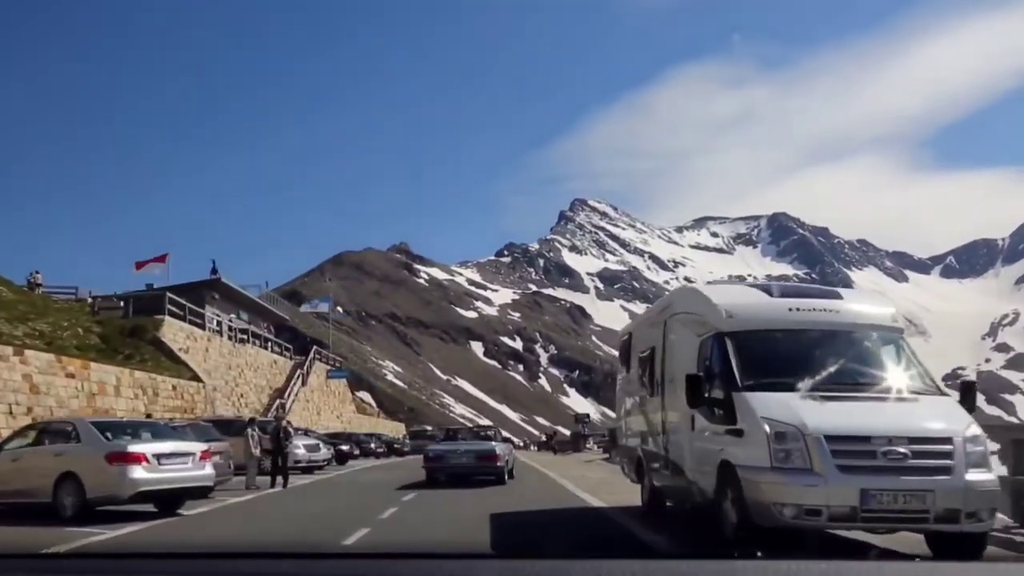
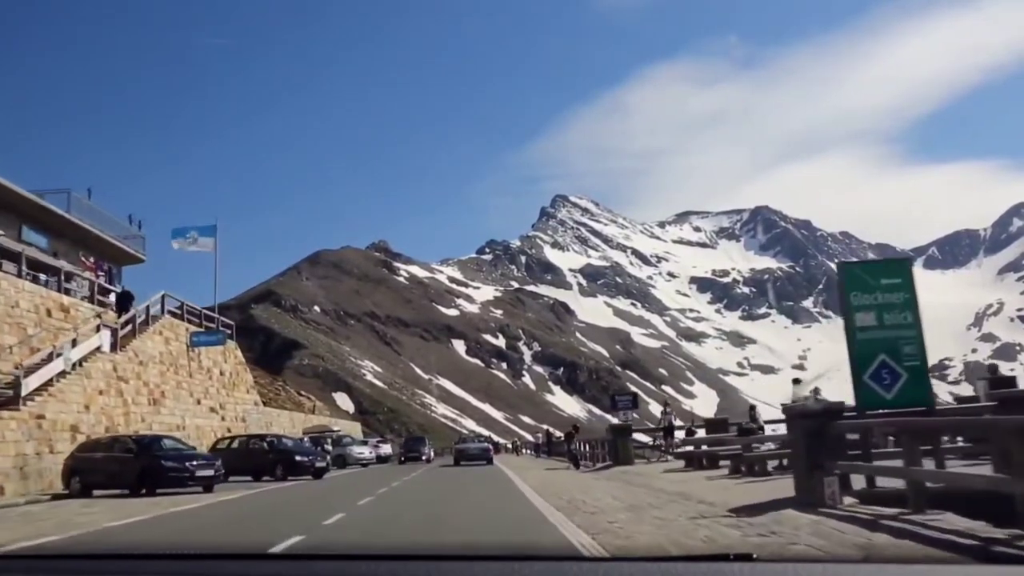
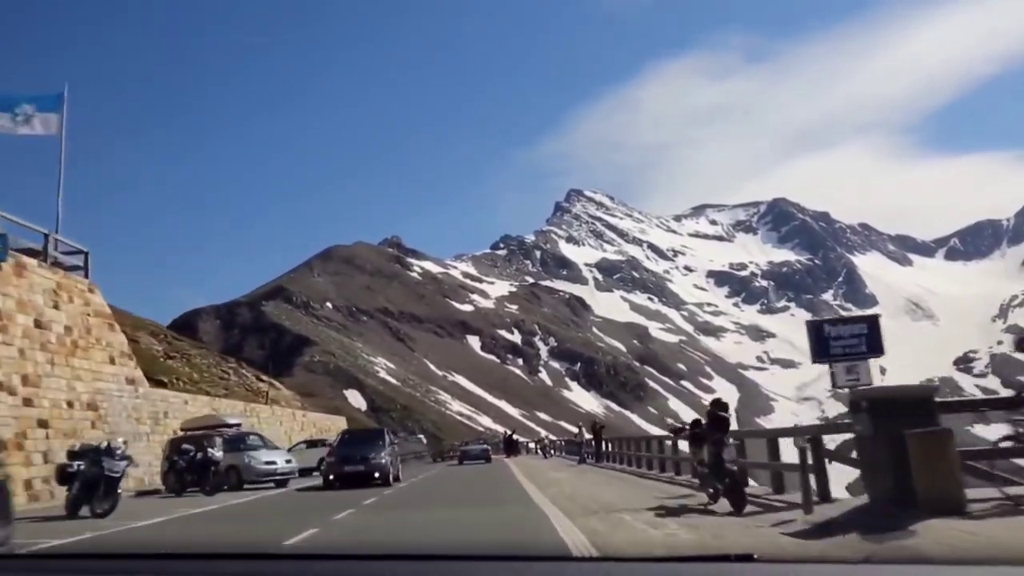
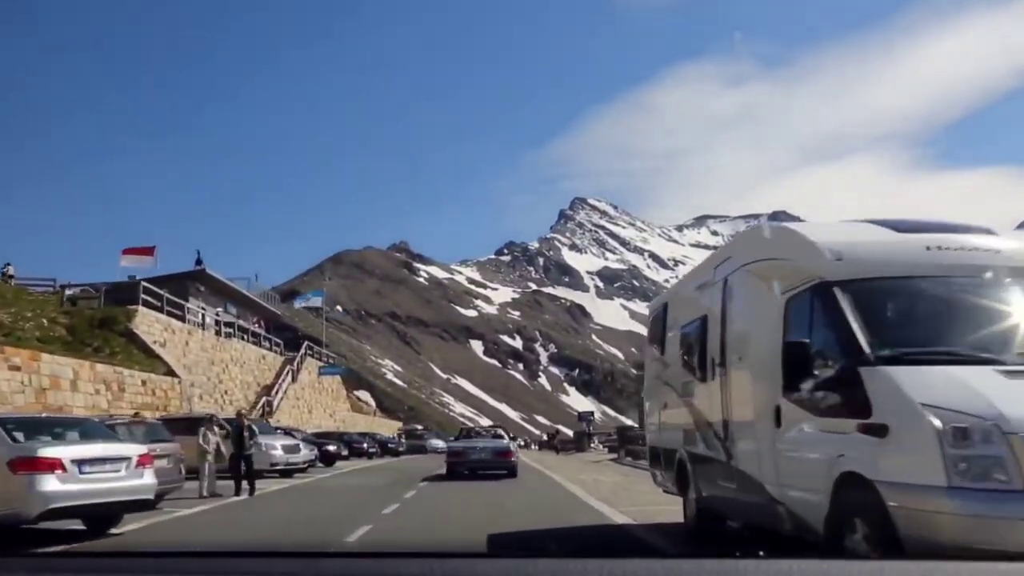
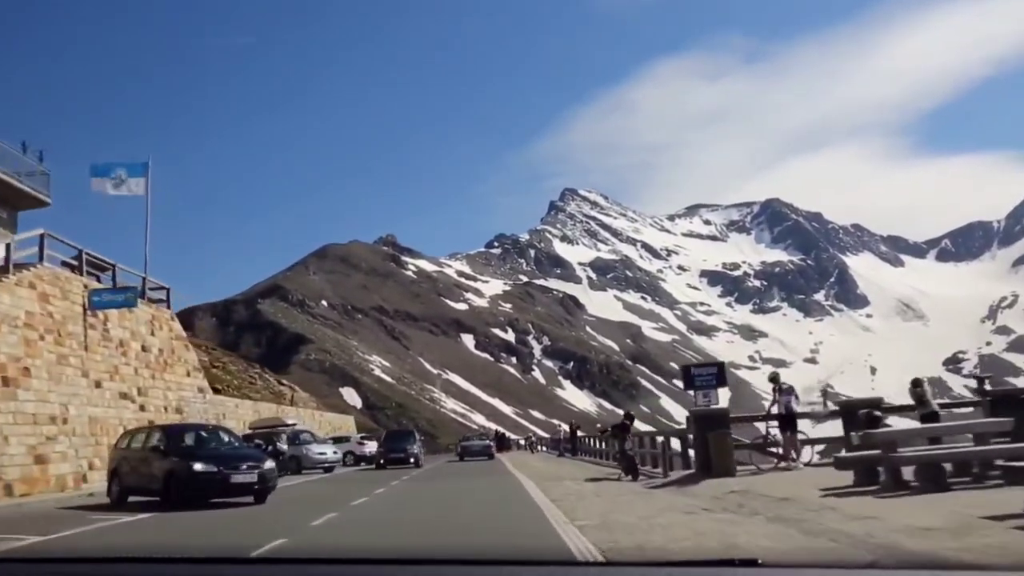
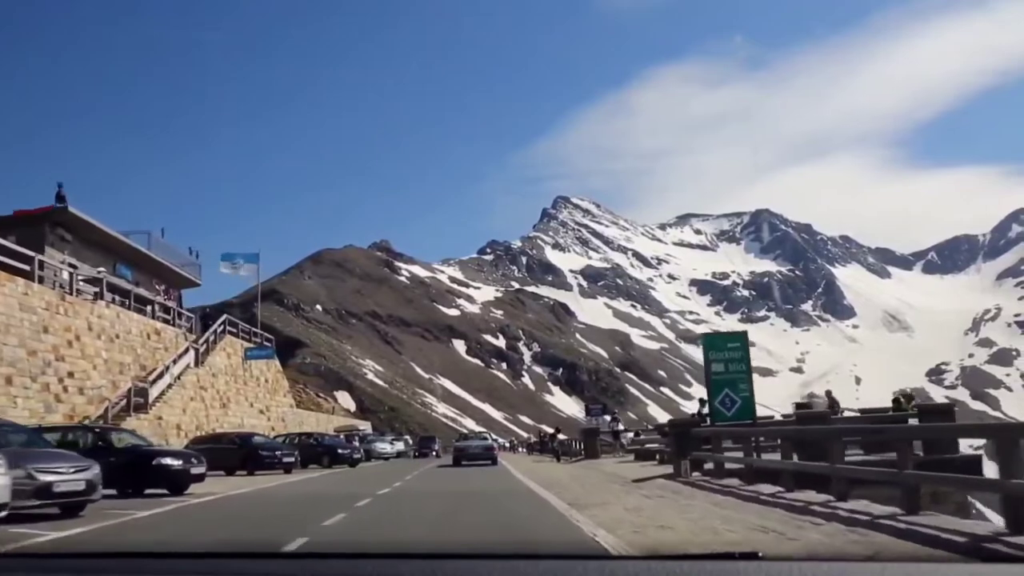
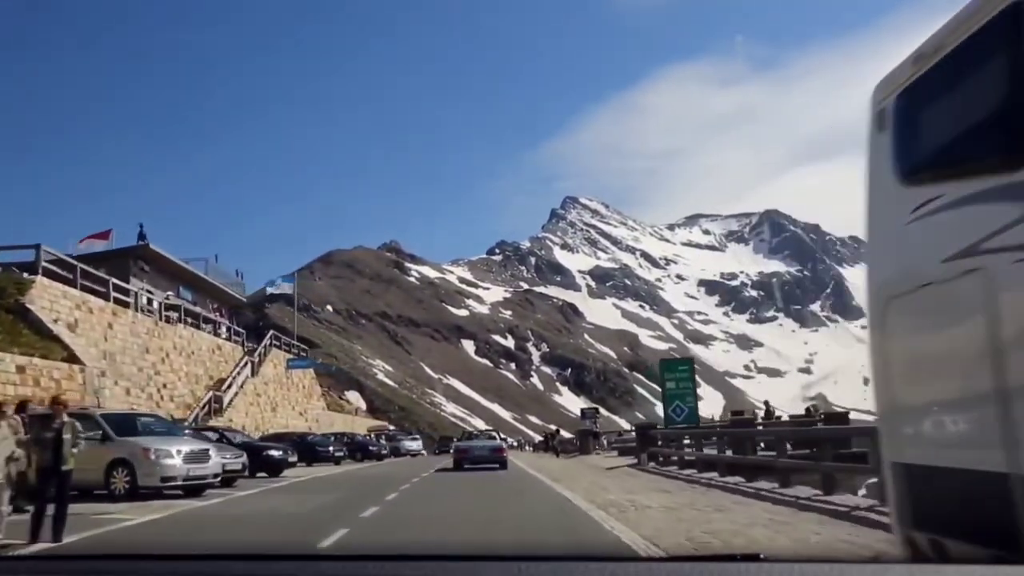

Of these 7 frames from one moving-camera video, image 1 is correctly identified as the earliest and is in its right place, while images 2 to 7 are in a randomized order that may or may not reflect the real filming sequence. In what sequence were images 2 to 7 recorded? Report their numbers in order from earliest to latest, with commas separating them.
4, 7, 6, 2, 5, 3
